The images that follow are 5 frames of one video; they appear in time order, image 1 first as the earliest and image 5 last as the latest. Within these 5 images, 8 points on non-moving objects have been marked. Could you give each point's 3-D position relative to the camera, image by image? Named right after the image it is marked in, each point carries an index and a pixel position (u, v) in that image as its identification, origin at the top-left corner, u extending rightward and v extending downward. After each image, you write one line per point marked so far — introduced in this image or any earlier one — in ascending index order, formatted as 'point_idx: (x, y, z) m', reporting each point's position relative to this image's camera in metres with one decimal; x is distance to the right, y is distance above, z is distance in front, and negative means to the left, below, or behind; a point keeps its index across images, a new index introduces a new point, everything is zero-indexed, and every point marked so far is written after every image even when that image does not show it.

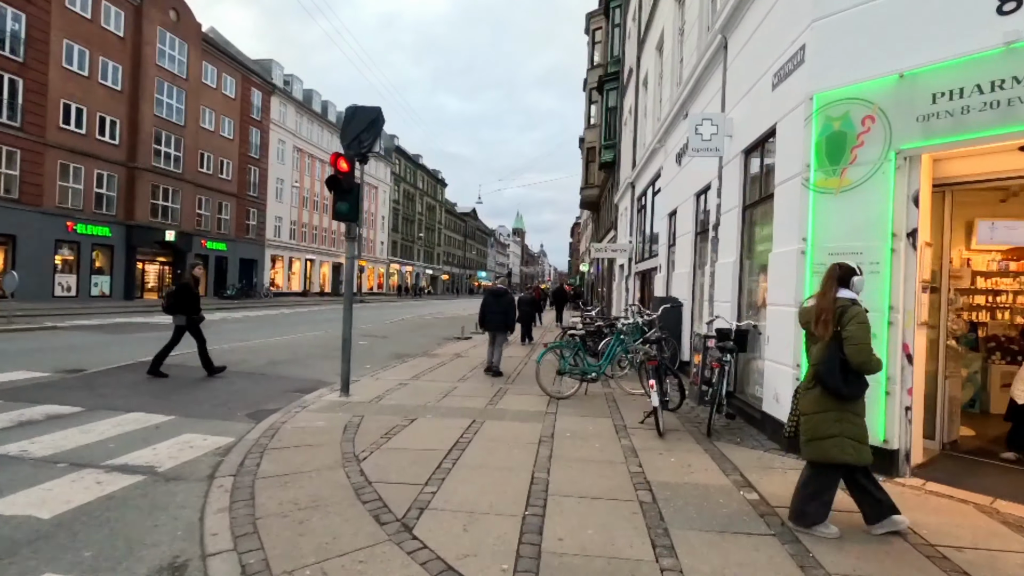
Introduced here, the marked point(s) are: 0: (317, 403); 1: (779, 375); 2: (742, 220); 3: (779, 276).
0: (-2.9, -1.7, +7.9) m
1: (+3.1, -1.0, +6.2) m
2: (+3.6, +1.0, +8.2) m
3: (+3.2, +0.1, +6.3) m
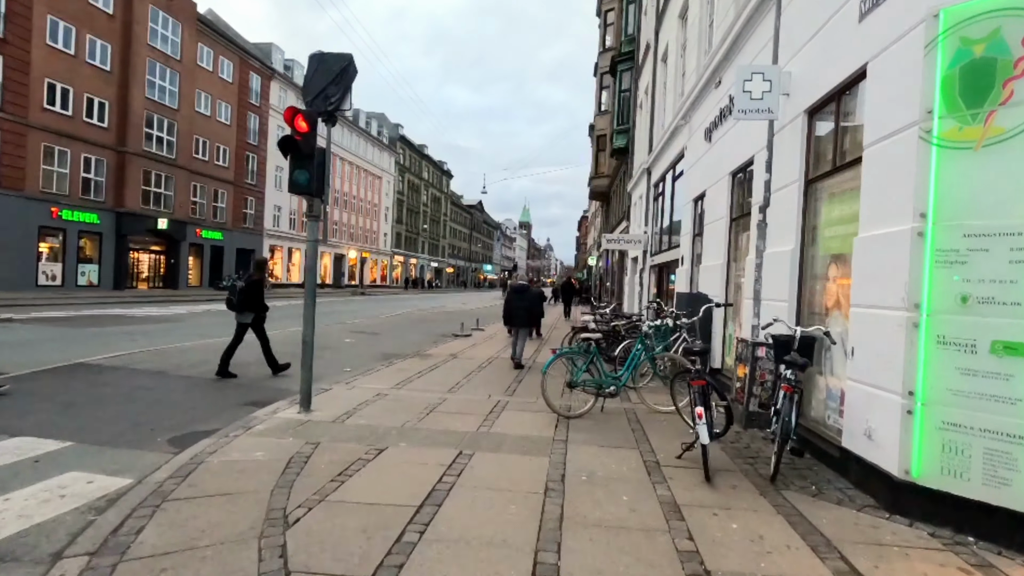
0: (-2.9, -1.6, +6.3) m
1: (+3.1, -1.0, +4.5) m
2: (+3.6, +1.1, +6.5) m
3: (+3.2, +0.2, +4.6) m
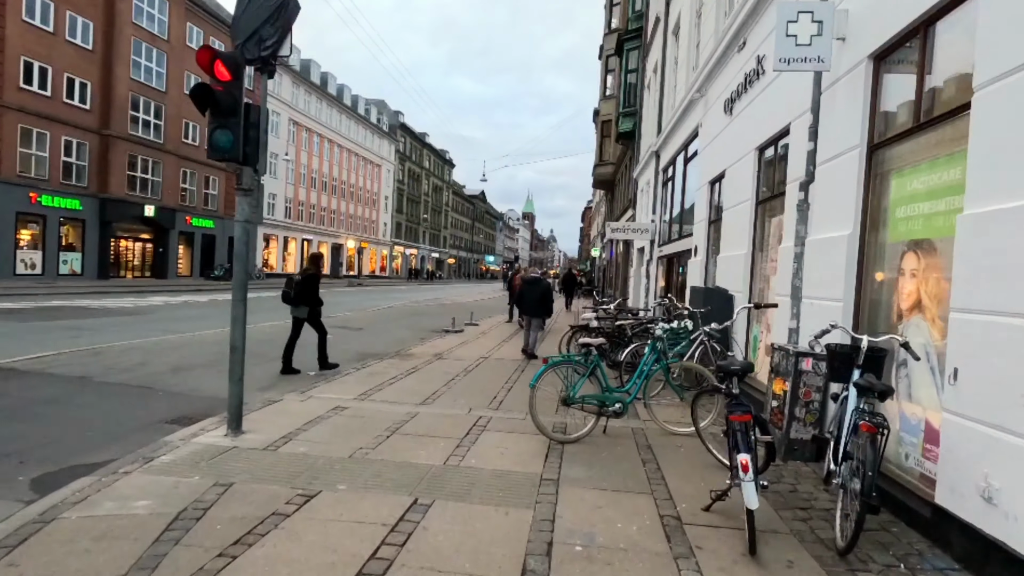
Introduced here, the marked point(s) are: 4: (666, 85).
0: (-3.1, -1.5, +4.9) m
1: (+2.8, -1.0, +3.1) m
2: (+3.4, +1.1, +5.1) m
3: (+2.9, +0.2, +3.2) m
4: (+5.2, +6.9, +18.2) m
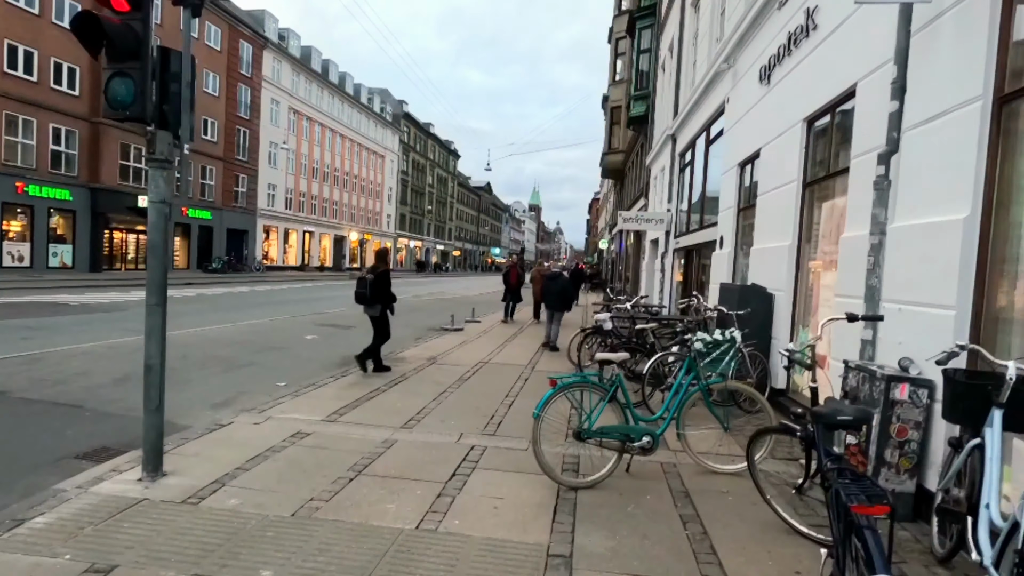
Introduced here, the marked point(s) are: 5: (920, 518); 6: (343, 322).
0: (-3.1, -1.5, +3.7) m
1: (+2.8, -1.0, +1.8) m
2: (+3.4, +1.1, +3.8) m
3: (+2.9, +0.1, +1.9) m
4: (+5.4, +7.1, +16.7) m
5: (+3.0, -1.7, +3.9) m
6: (-4.7, -0.9, +14.8) m
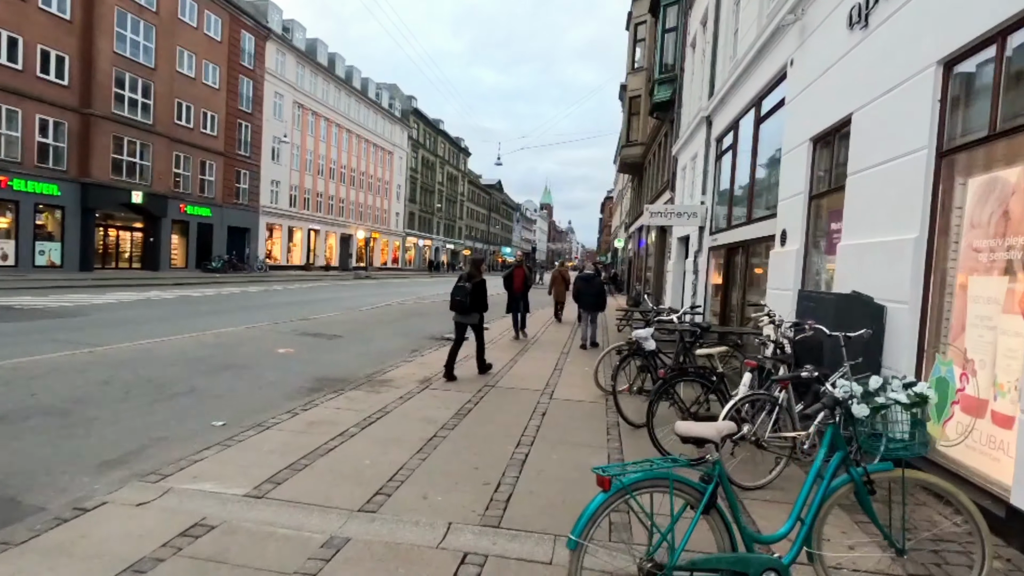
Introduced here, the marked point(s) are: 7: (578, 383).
0: (-3.1, -1.6, +1.8) m
1: (+2.8, -1.1, -0.2) m
2: (+3.4, +1.0, +1.7) m
3: (+2.9, 0.0, -0.2) m
4: (+5.7, +7.0, +14.6) m
5: (+3.1, -1.8, +1.9) m
6: (-4.4, -1.0, +12.9) m
7: (+1.1, -1.5, +8.6) m
